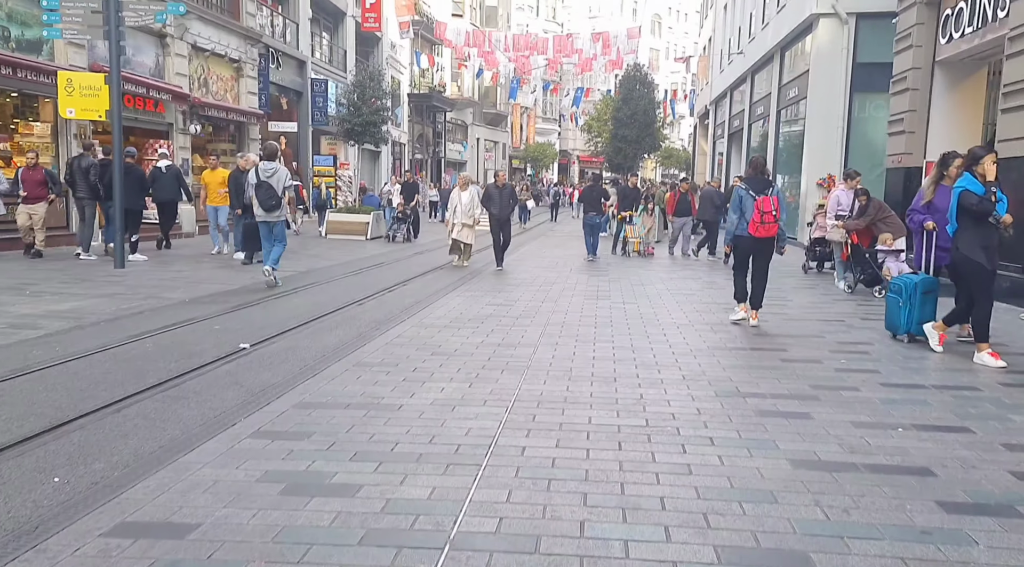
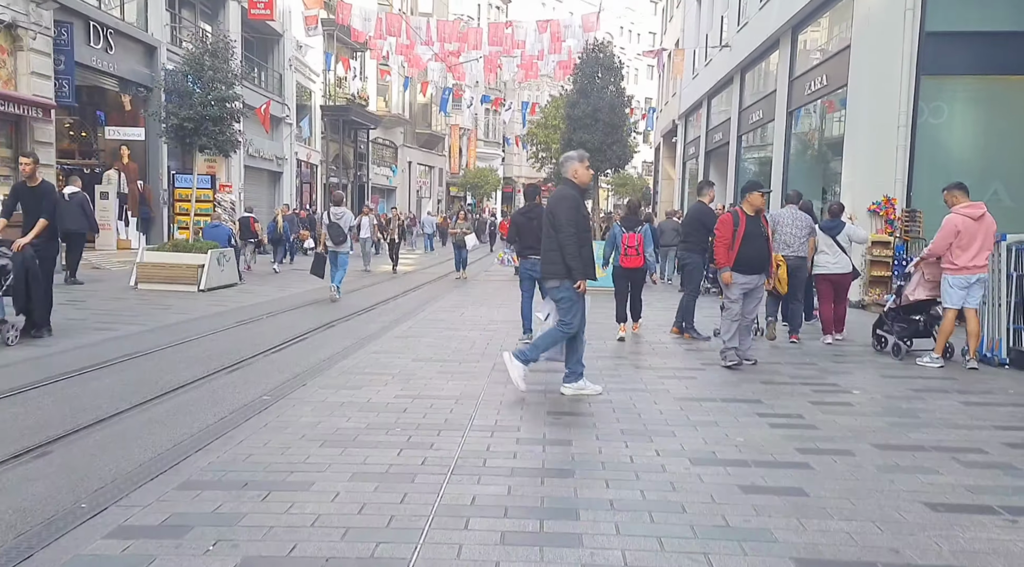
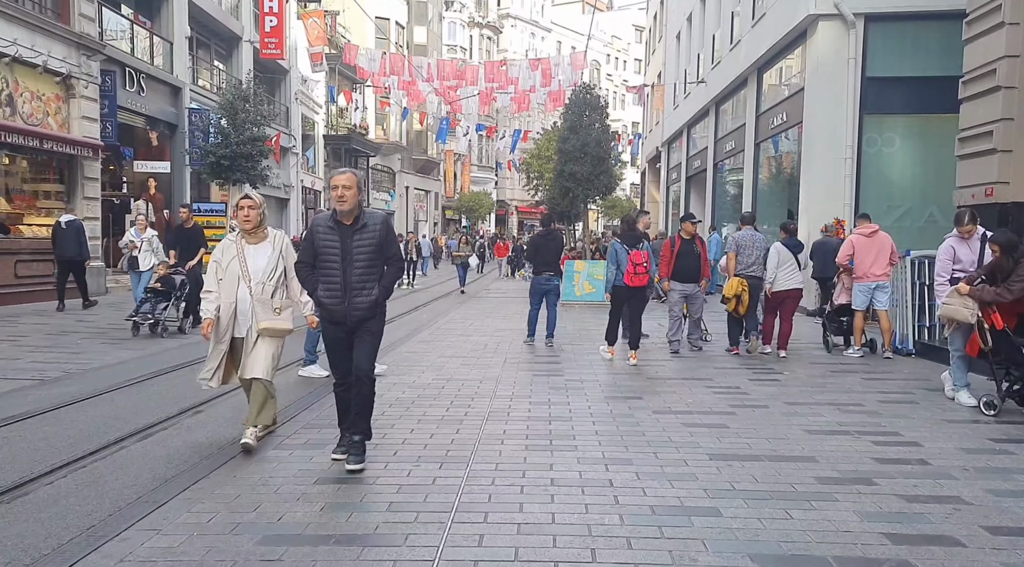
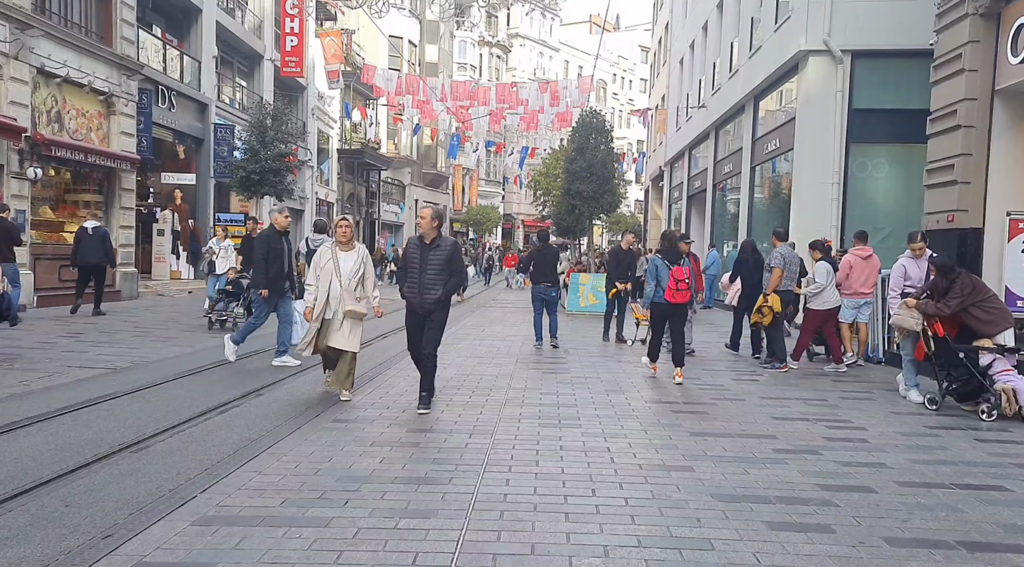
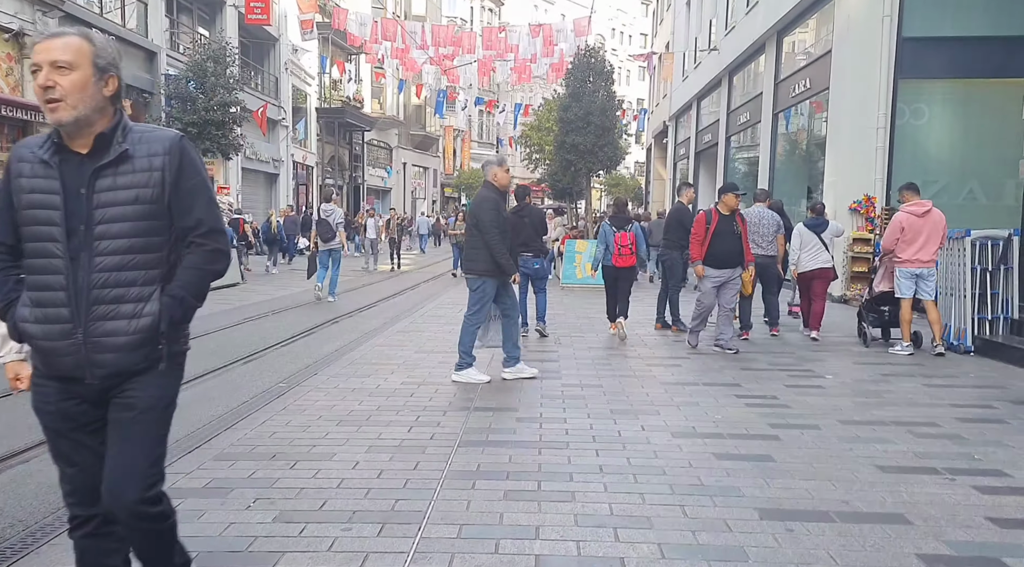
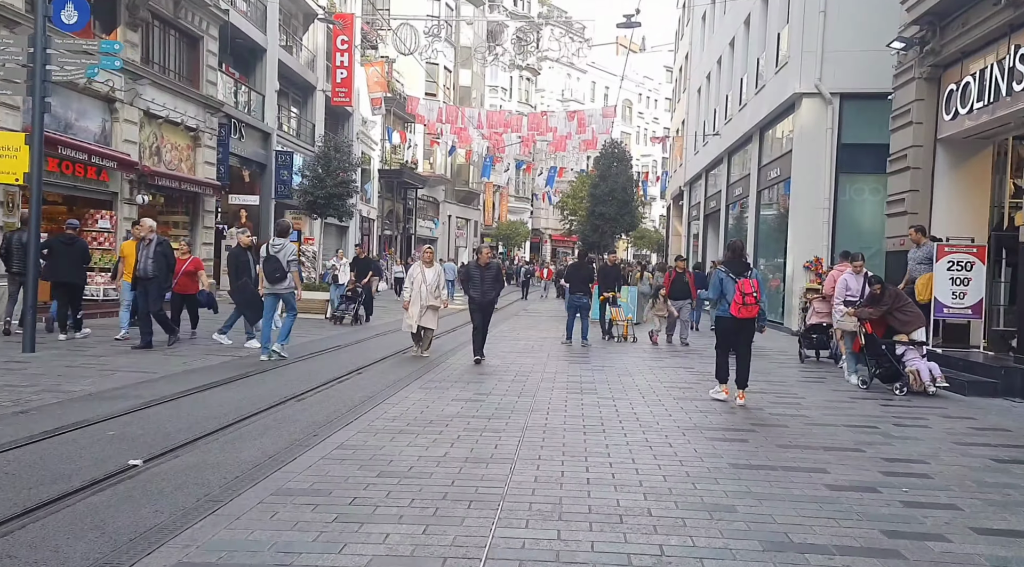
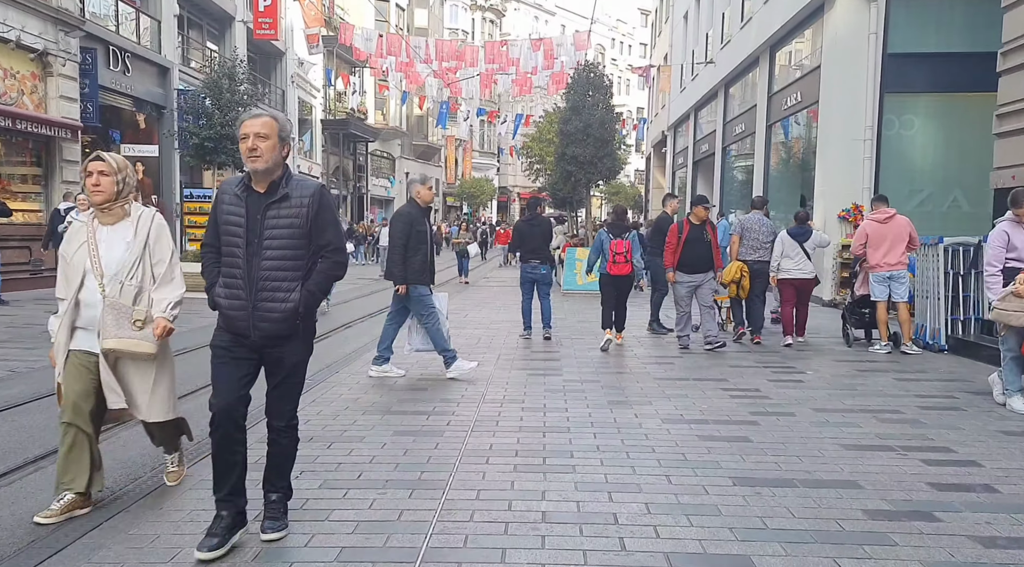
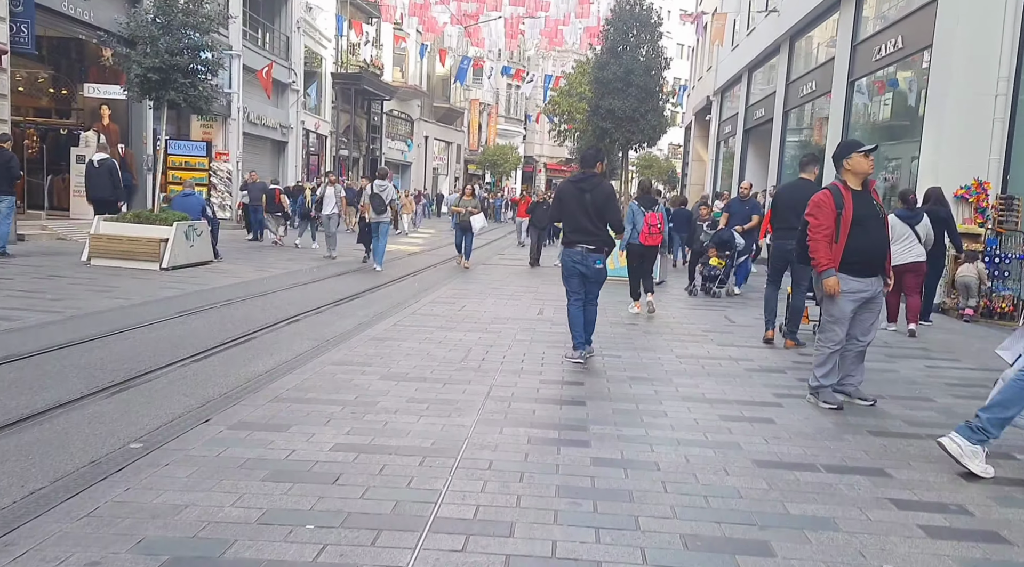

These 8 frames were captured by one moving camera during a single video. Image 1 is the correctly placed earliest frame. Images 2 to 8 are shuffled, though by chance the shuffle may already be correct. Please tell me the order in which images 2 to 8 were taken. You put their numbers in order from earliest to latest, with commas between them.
6, 4, 3, 7, 5, 2, 8
